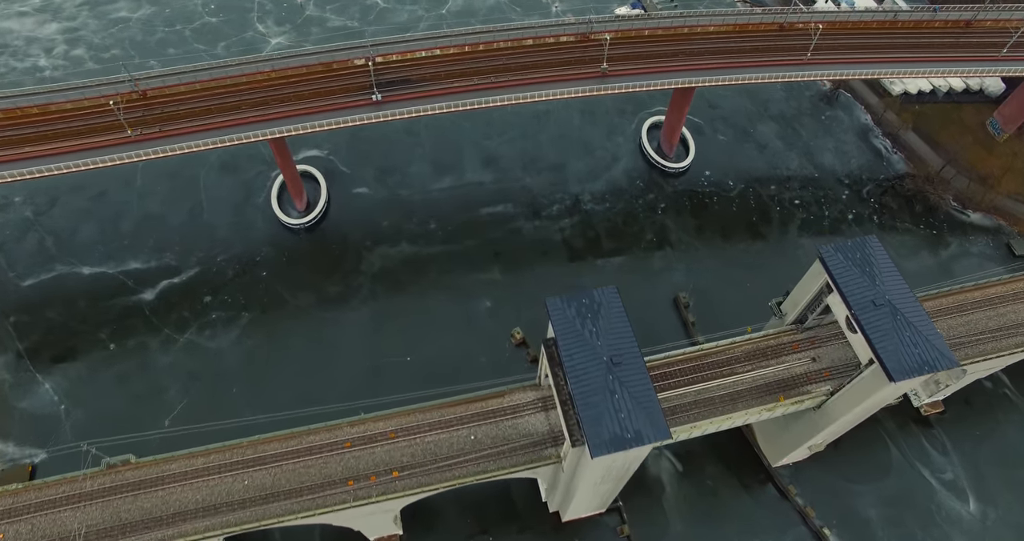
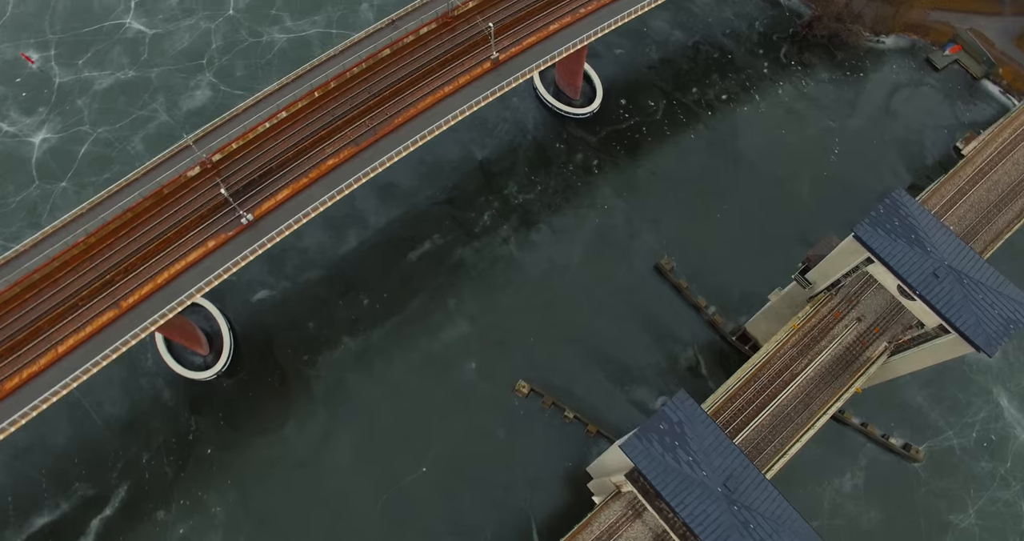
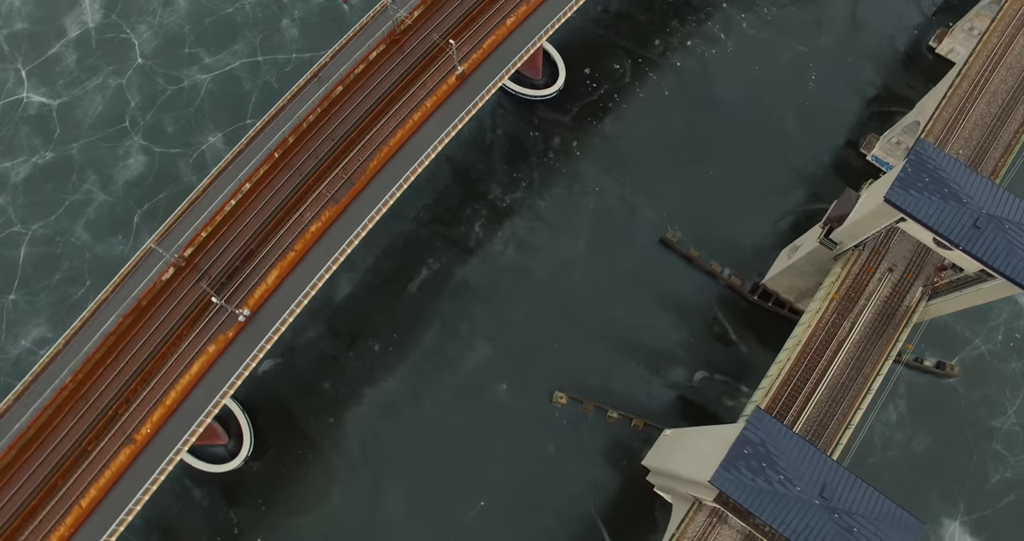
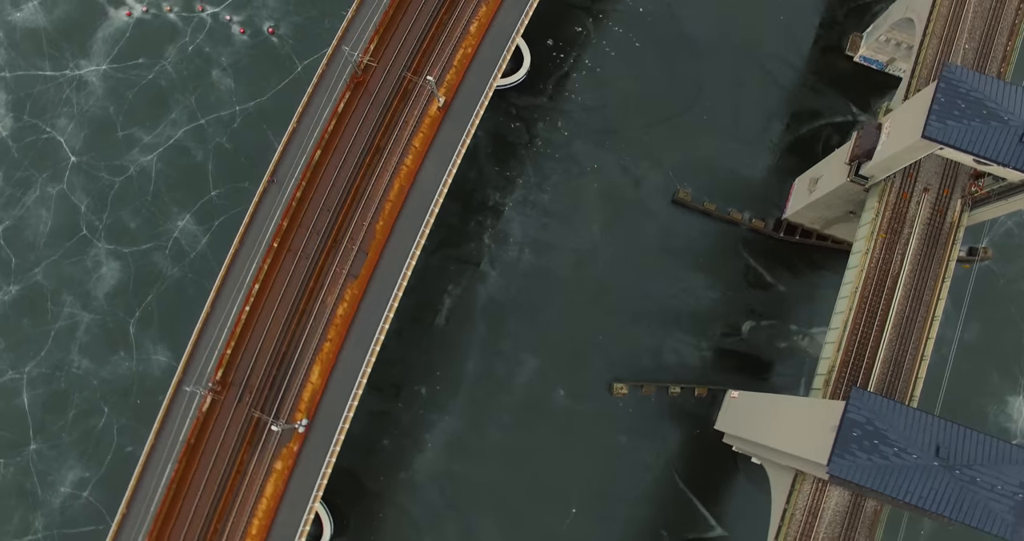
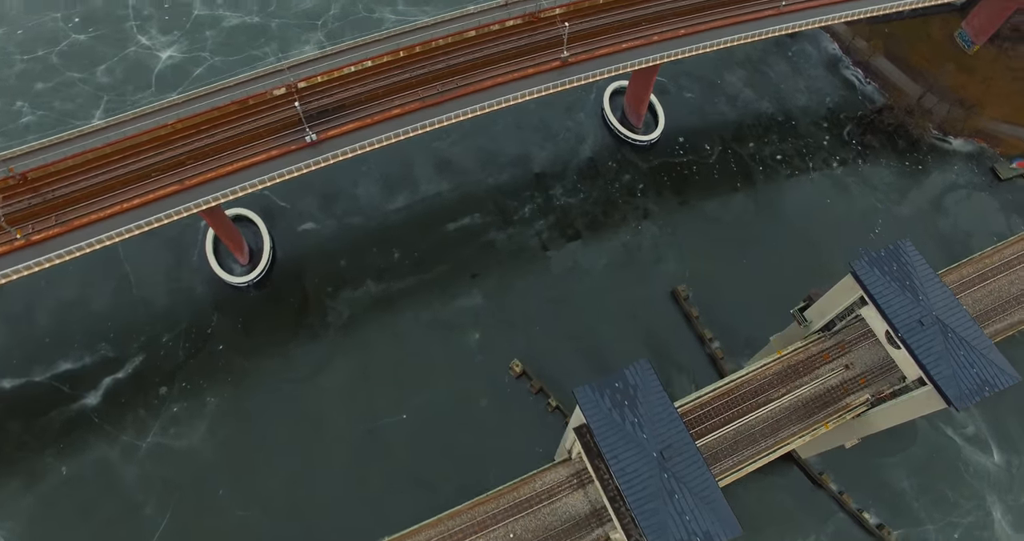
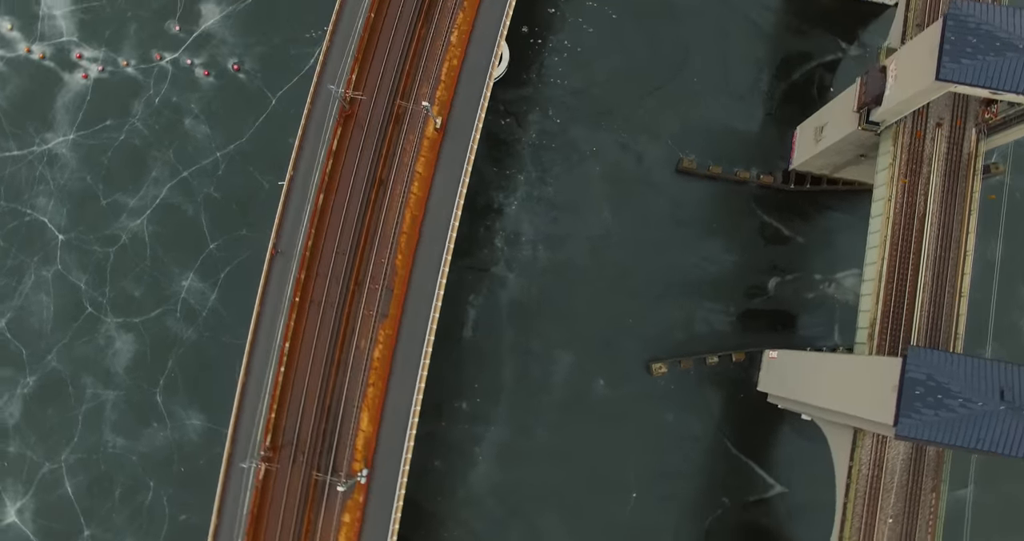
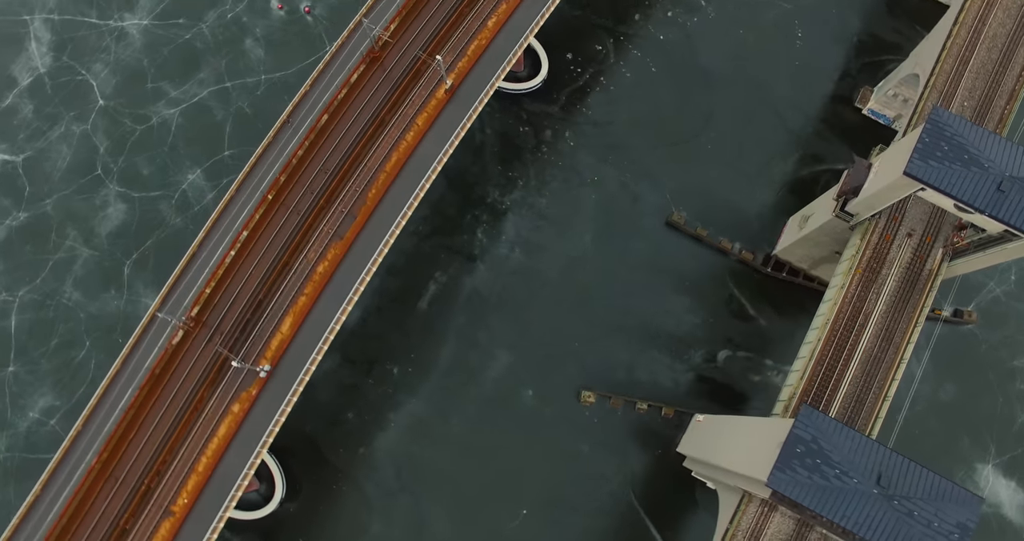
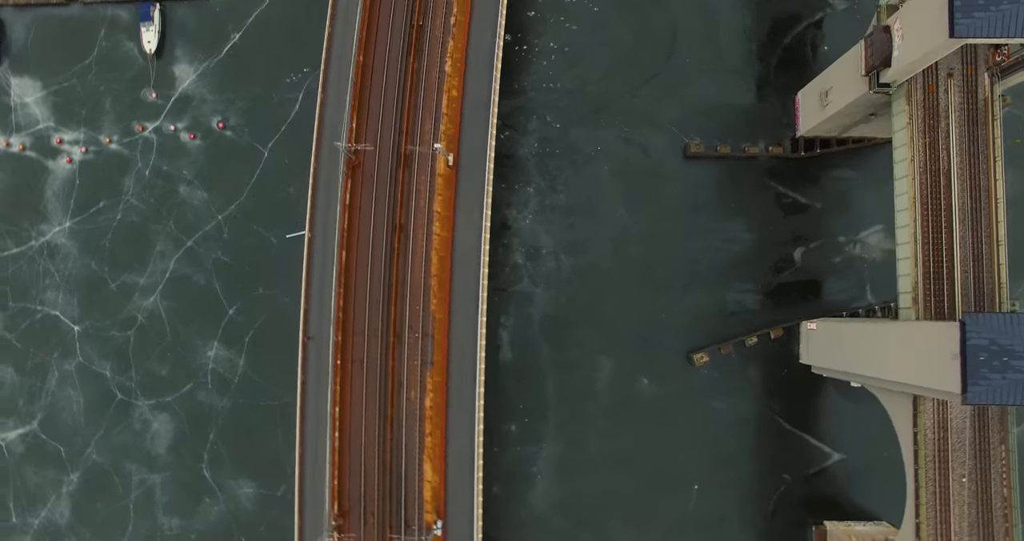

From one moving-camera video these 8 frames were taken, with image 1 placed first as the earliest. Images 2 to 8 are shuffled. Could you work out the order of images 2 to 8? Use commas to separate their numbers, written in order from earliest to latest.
5, 2, 3, 7, 4, 6, 8
